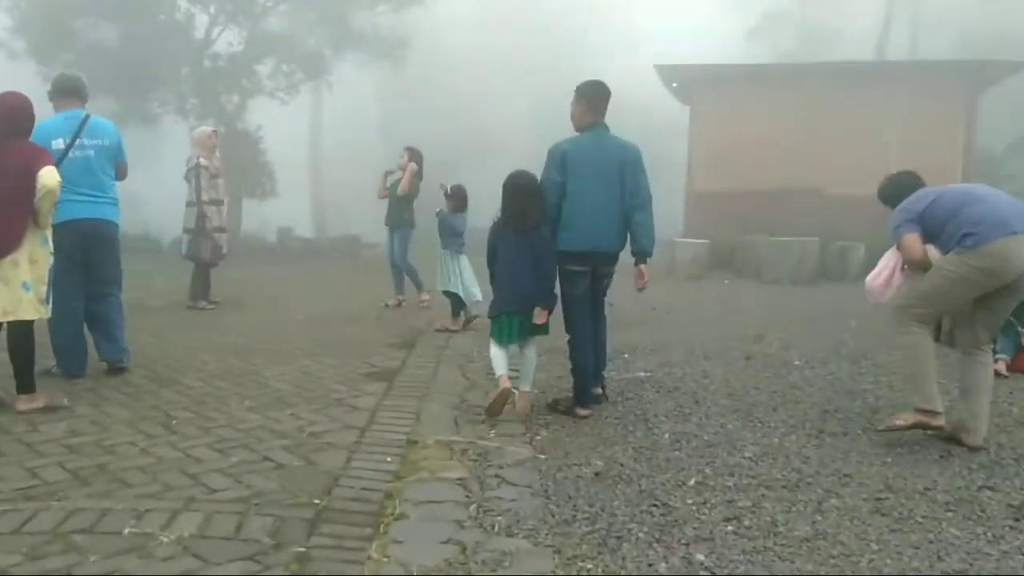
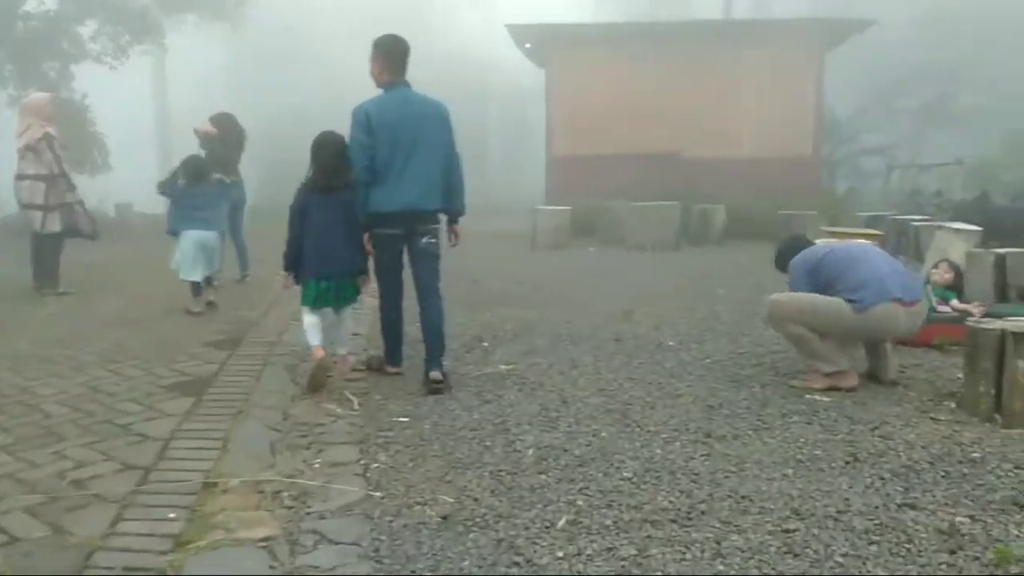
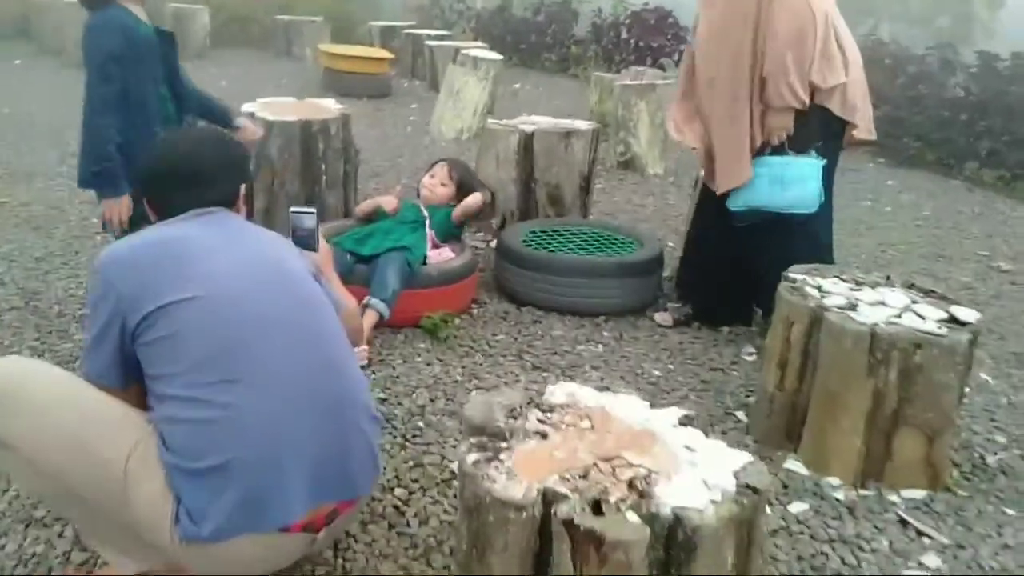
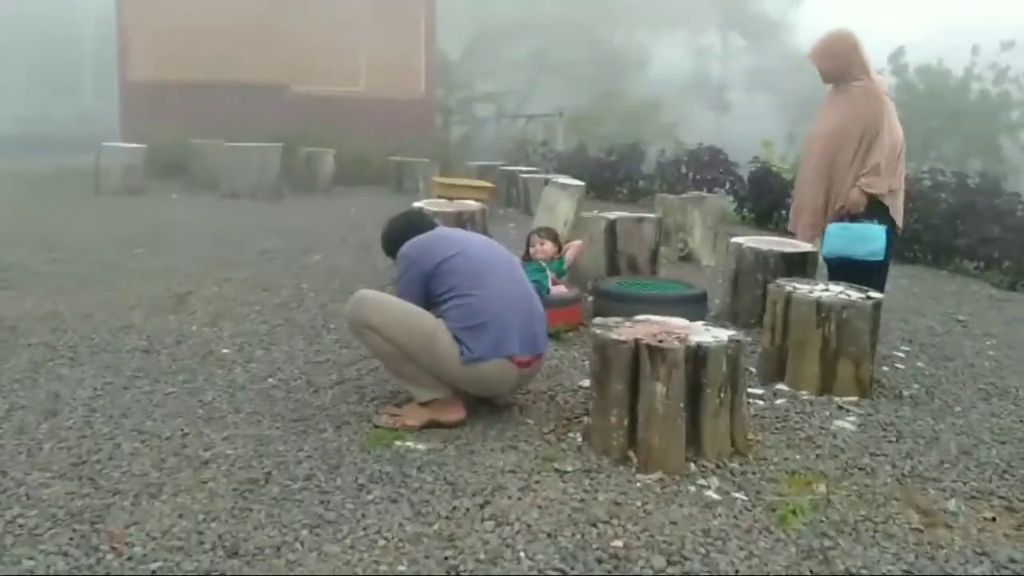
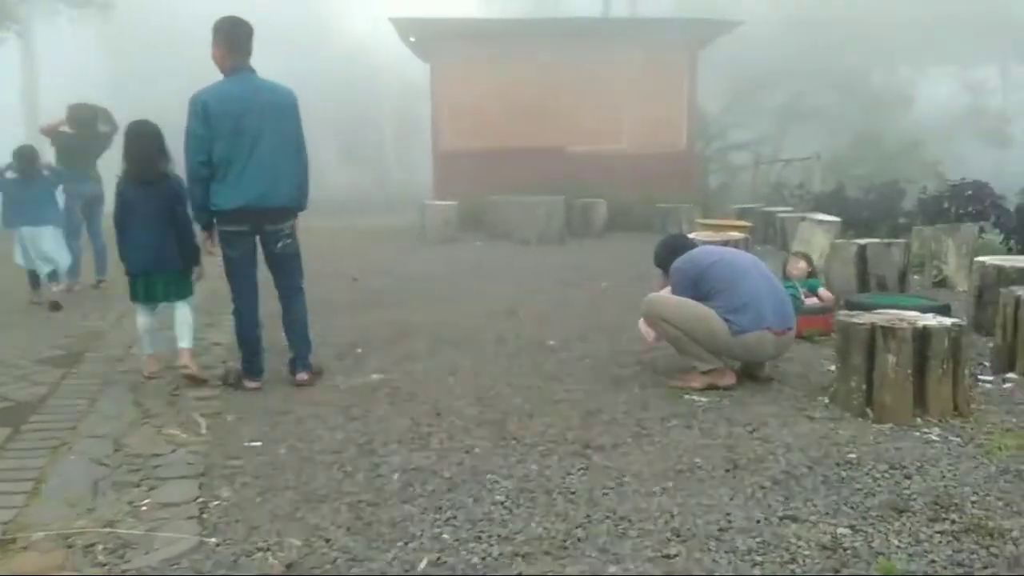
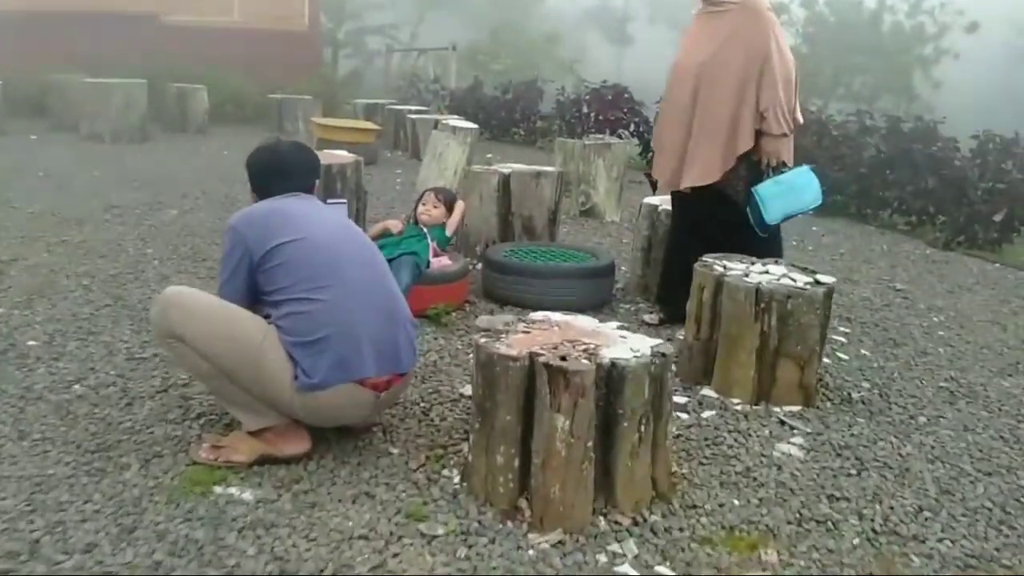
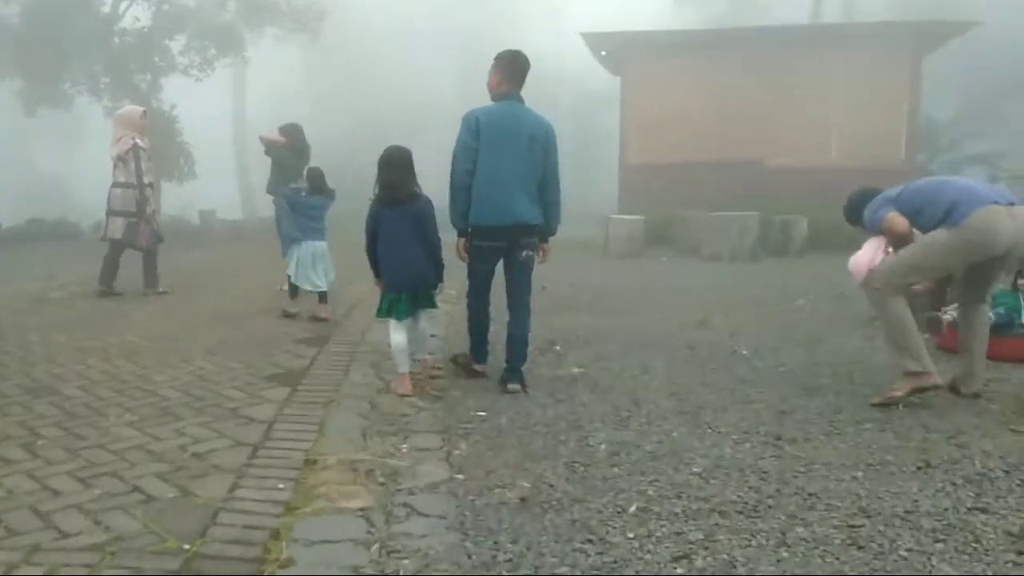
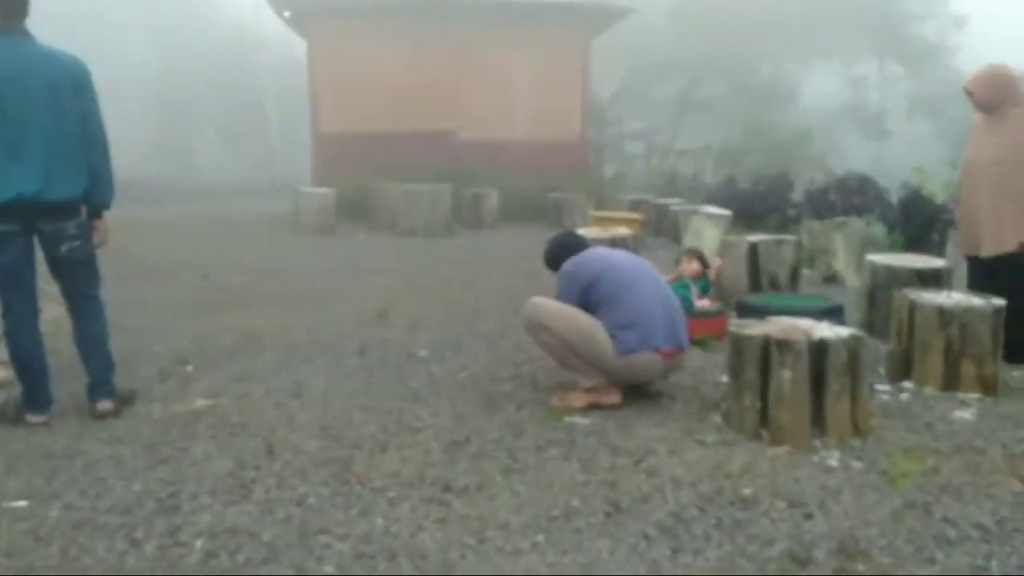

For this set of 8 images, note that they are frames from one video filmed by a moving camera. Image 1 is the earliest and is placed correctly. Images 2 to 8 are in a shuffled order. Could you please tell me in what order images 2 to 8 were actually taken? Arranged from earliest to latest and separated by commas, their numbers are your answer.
7, 2, 5, 8, 4, 6, 3
